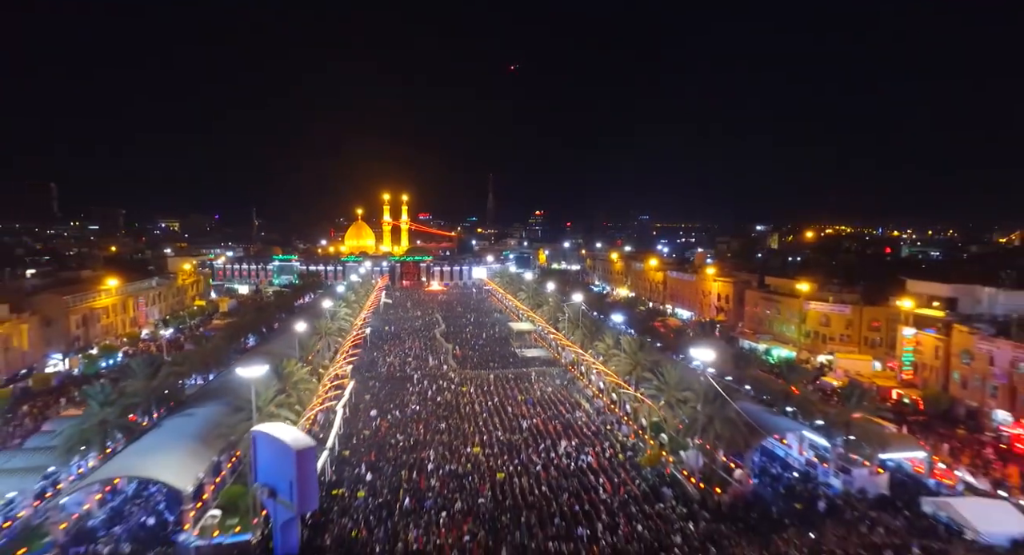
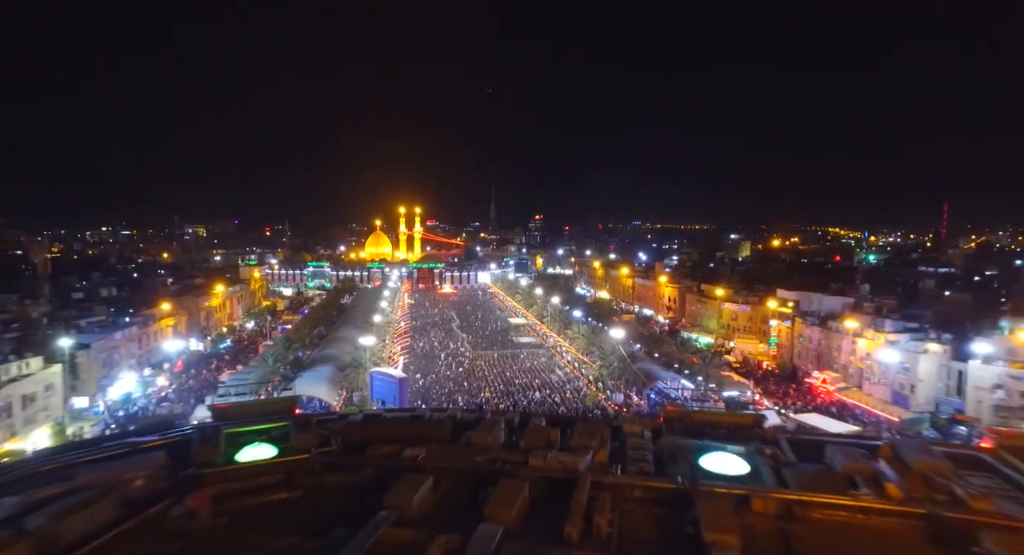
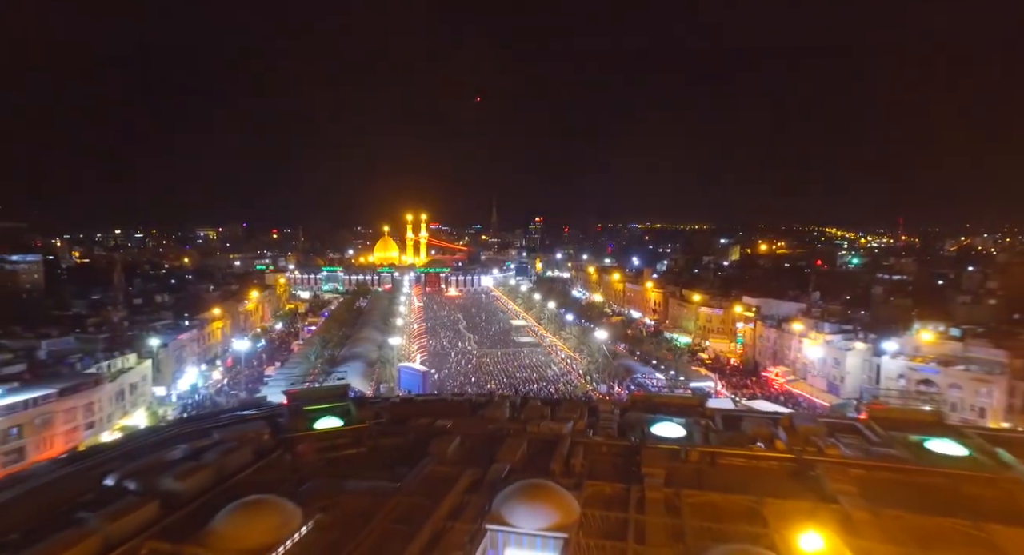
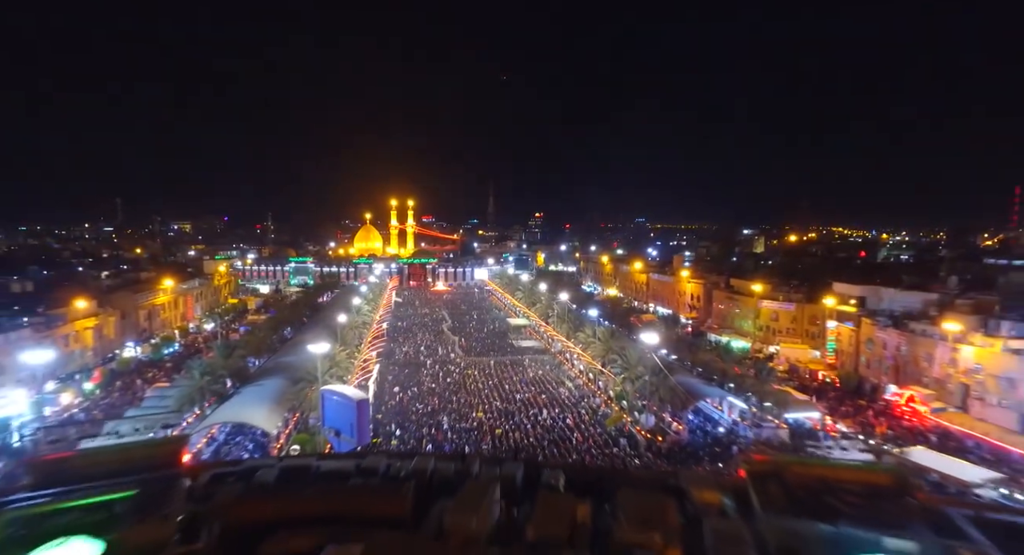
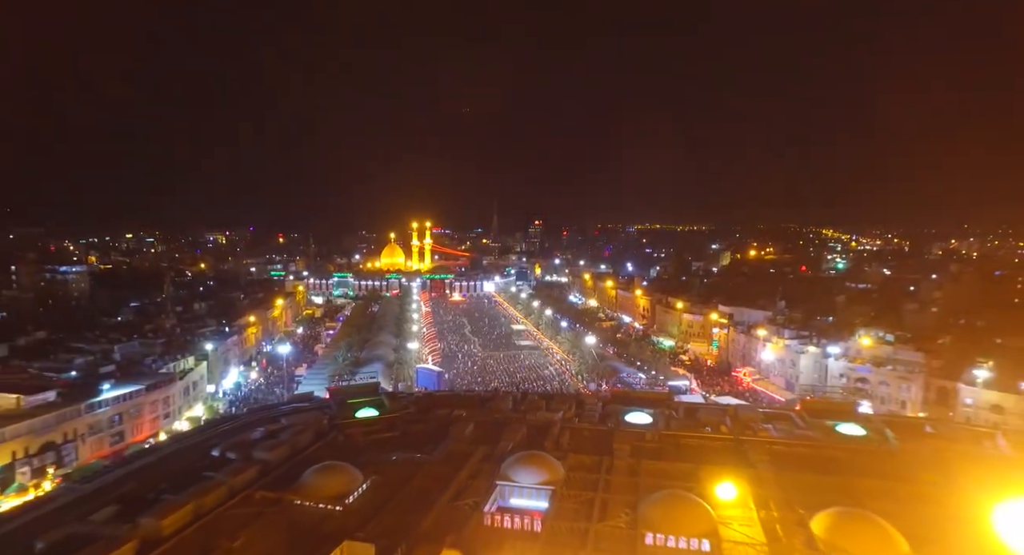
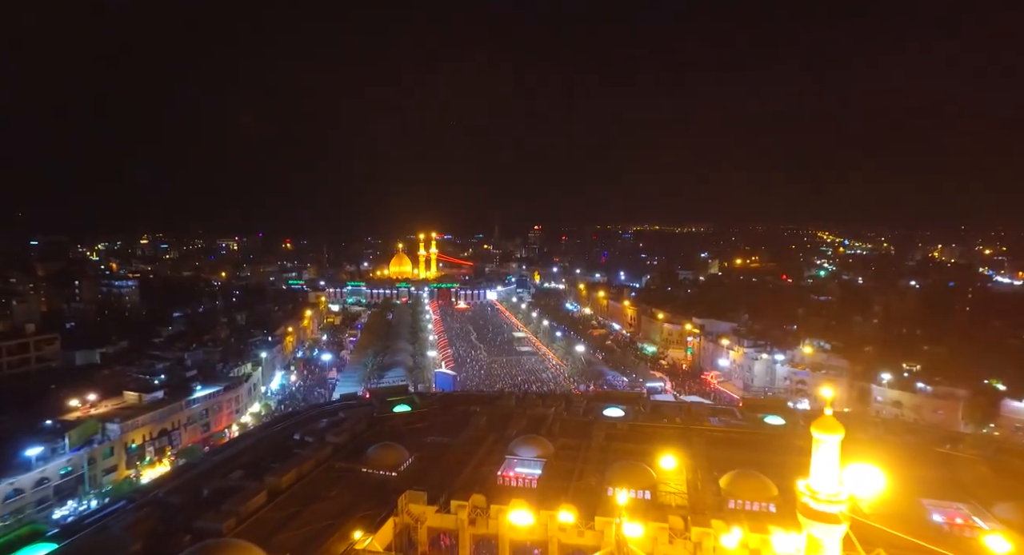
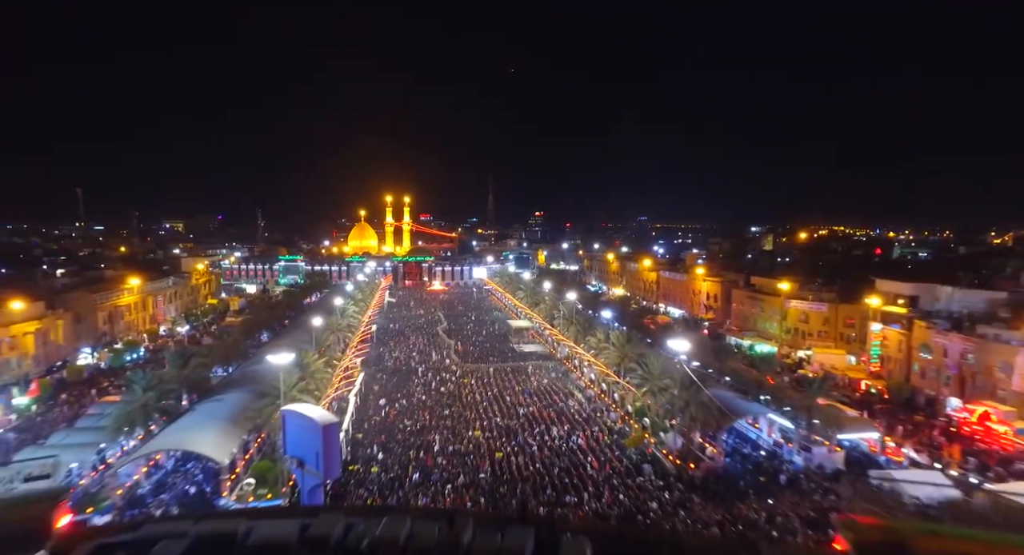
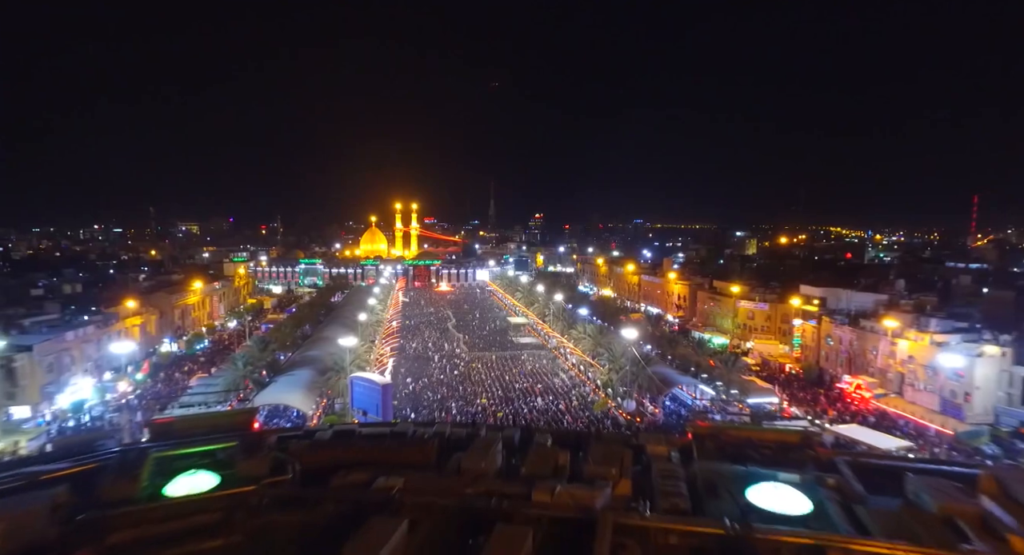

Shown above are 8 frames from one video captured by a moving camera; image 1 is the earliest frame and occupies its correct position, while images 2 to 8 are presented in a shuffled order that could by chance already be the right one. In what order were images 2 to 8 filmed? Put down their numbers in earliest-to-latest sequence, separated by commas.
7, 4, 8, 2, 3, 5, 6
